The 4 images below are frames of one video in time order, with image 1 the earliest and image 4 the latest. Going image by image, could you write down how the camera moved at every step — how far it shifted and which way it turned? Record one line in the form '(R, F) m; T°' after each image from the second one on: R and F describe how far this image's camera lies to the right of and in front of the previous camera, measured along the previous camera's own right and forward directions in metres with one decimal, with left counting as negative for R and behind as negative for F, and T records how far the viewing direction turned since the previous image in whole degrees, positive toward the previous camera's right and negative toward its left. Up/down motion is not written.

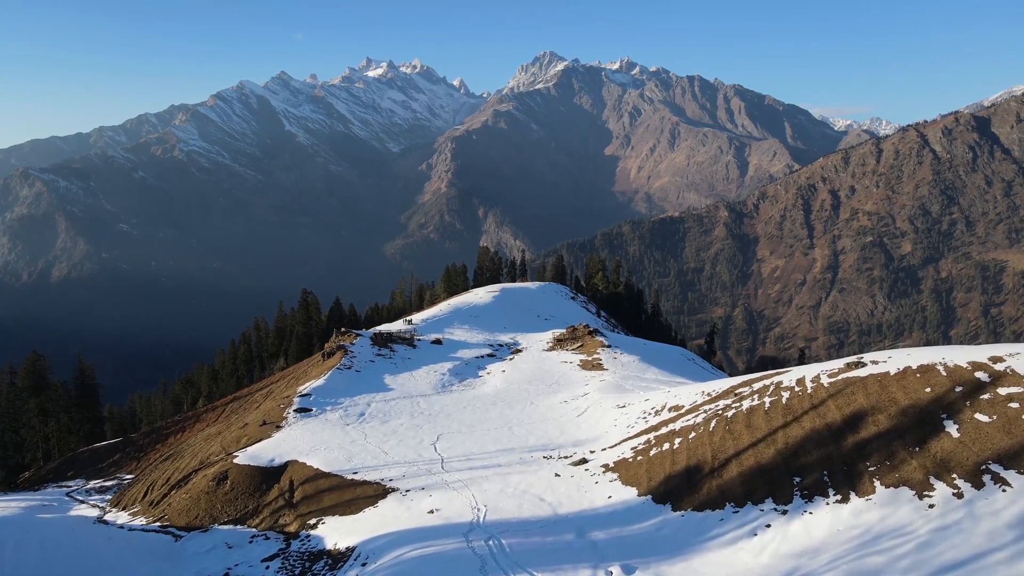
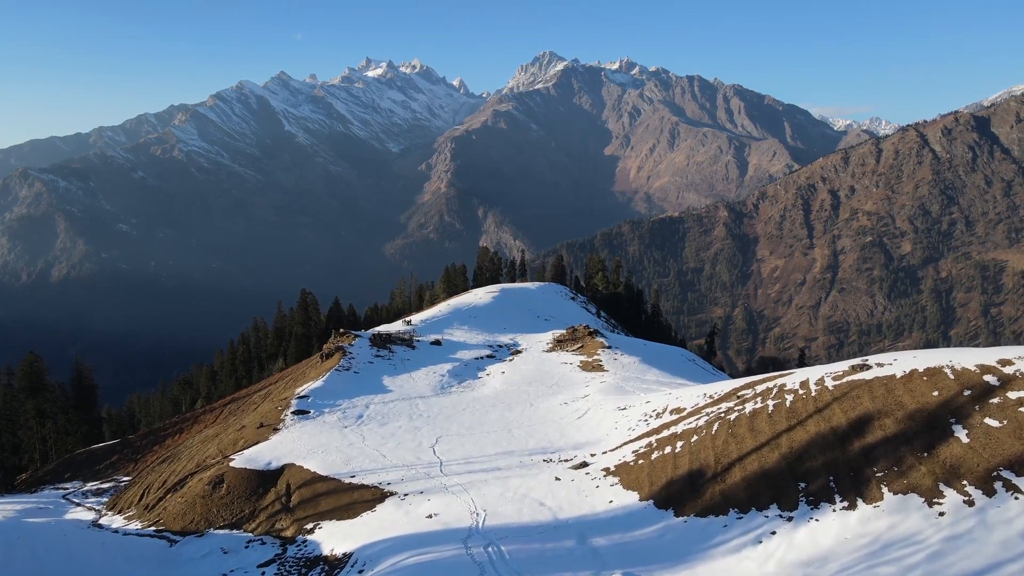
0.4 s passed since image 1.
(0.0, +0.4) m; 0°
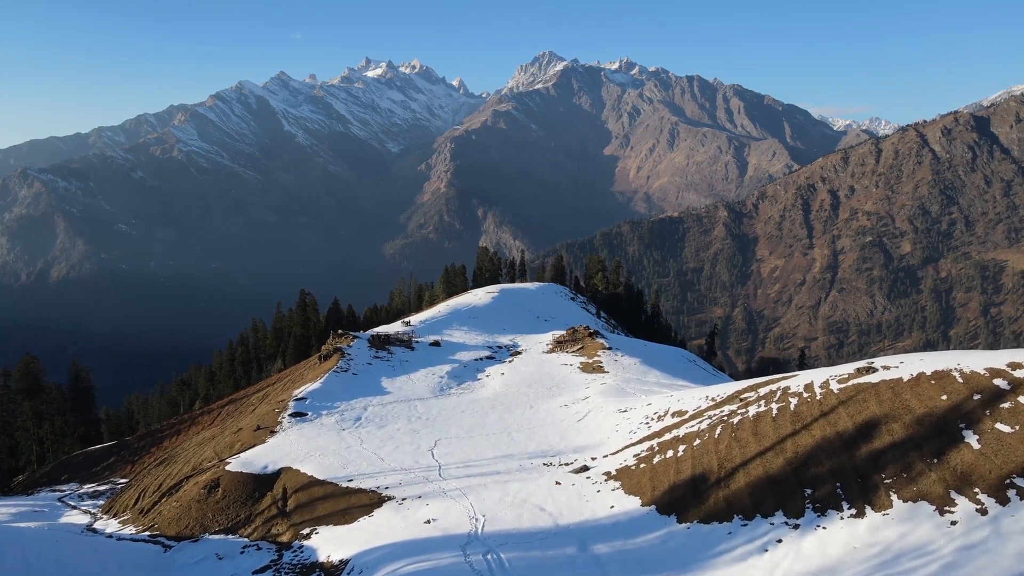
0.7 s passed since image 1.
(0.0, +0.5) m; 0°
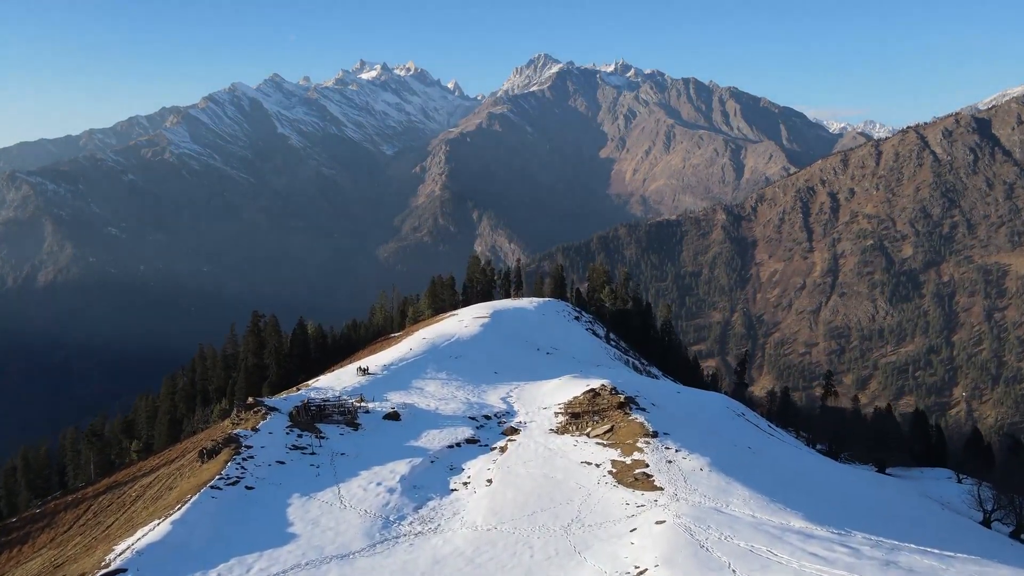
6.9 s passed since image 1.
(+0.2, +21.7) m; 0°
